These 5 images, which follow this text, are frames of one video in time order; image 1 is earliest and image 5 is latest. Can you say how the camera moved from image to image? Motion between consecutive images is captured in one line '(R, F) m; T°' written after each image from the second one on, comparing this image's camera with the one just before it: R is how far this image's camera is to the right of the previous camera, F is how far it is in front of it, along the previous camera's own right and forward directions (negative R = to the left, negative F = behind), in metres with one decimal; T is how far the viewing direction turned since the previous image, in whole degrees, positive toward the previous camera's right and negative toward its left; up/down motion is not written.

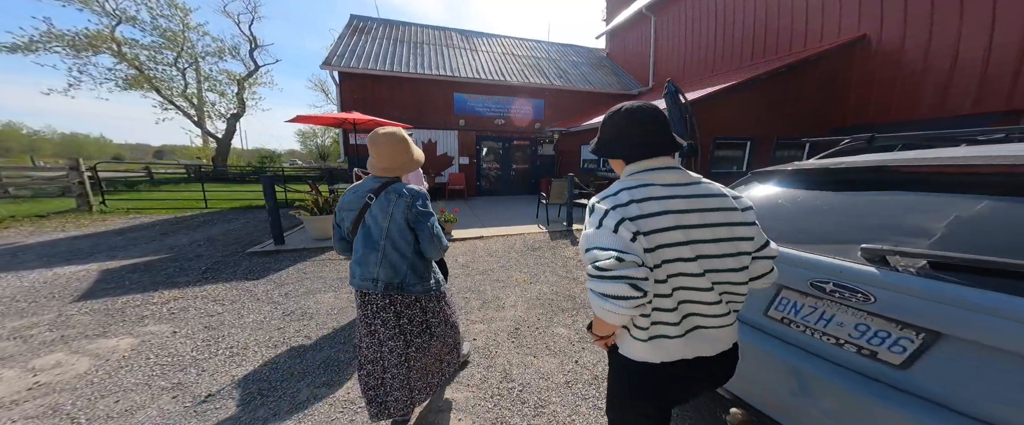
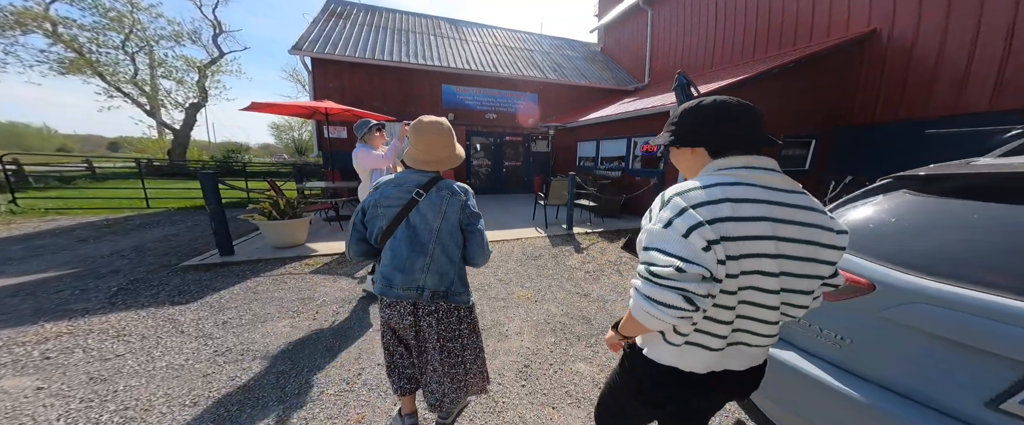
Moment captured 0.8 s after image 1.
(-0.2, +0.7) m; +3°
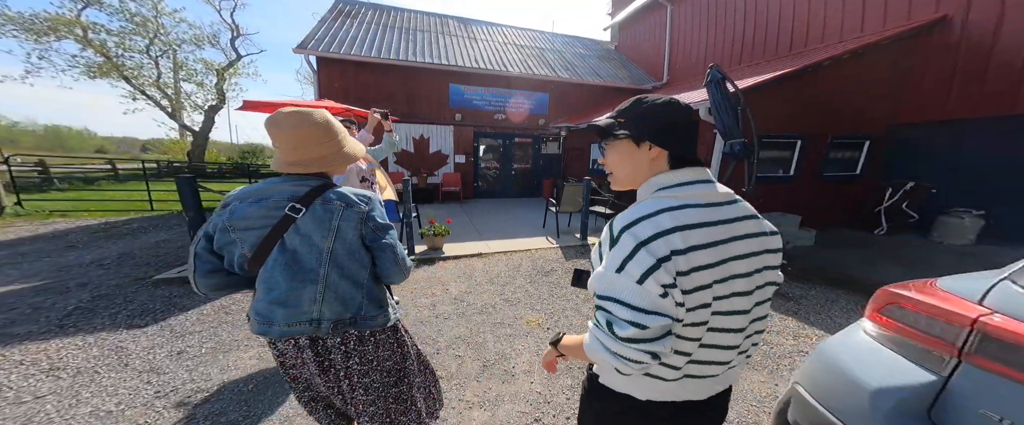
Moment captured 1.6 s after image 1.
(0.0, +0.5) m; -2°
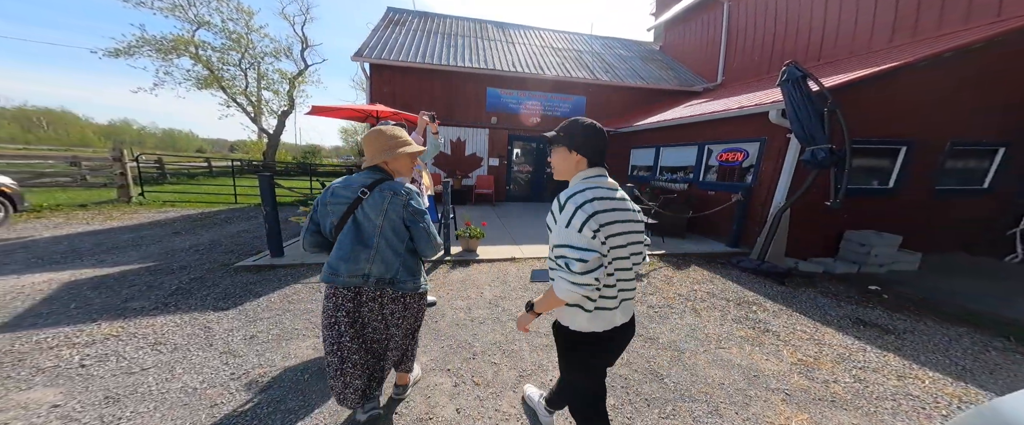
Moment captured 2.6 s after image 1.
(-0.1, +0.1) m; -8°
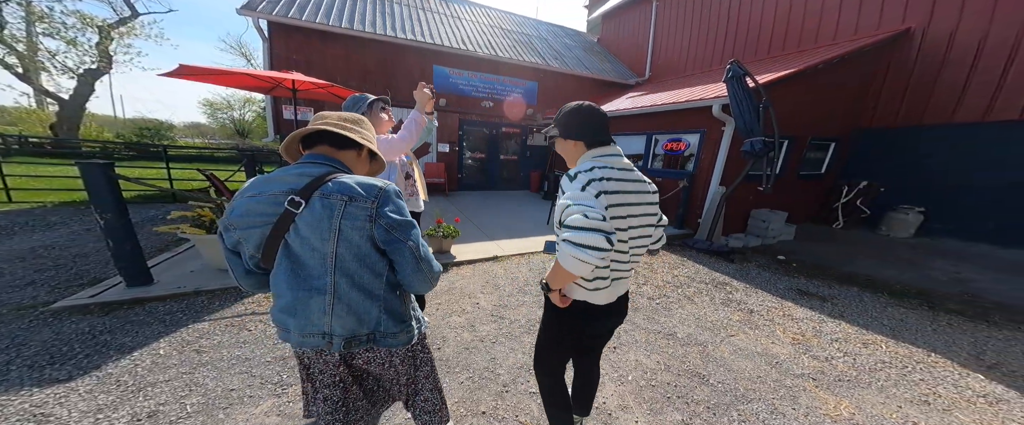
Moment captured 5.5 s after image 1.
(-0.9, +0.5) m; +17°
